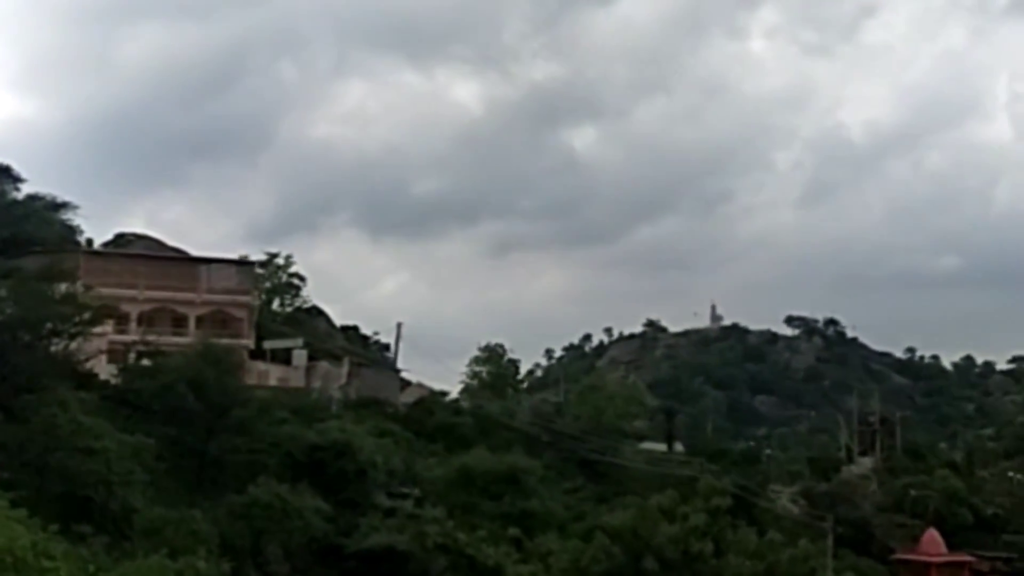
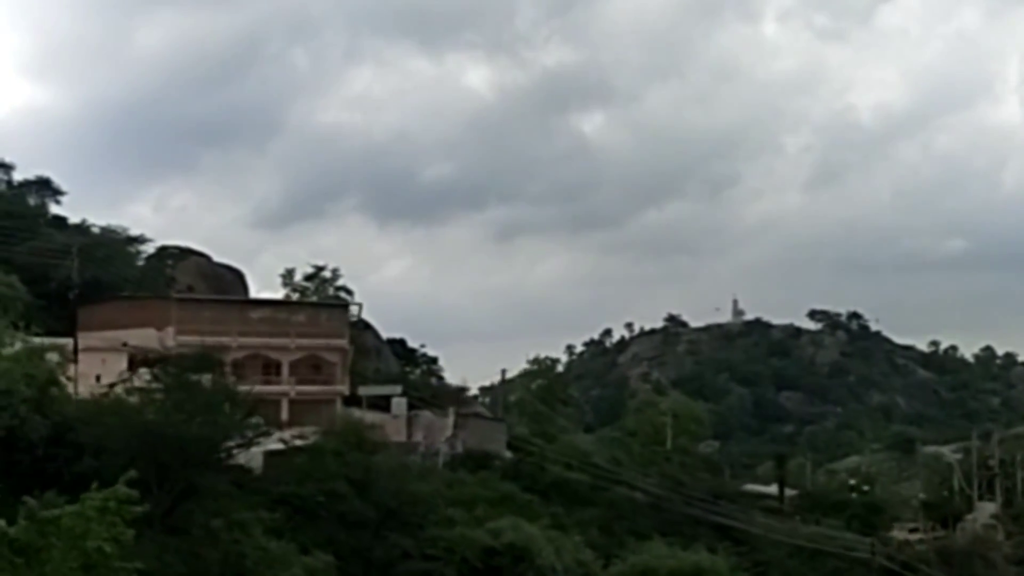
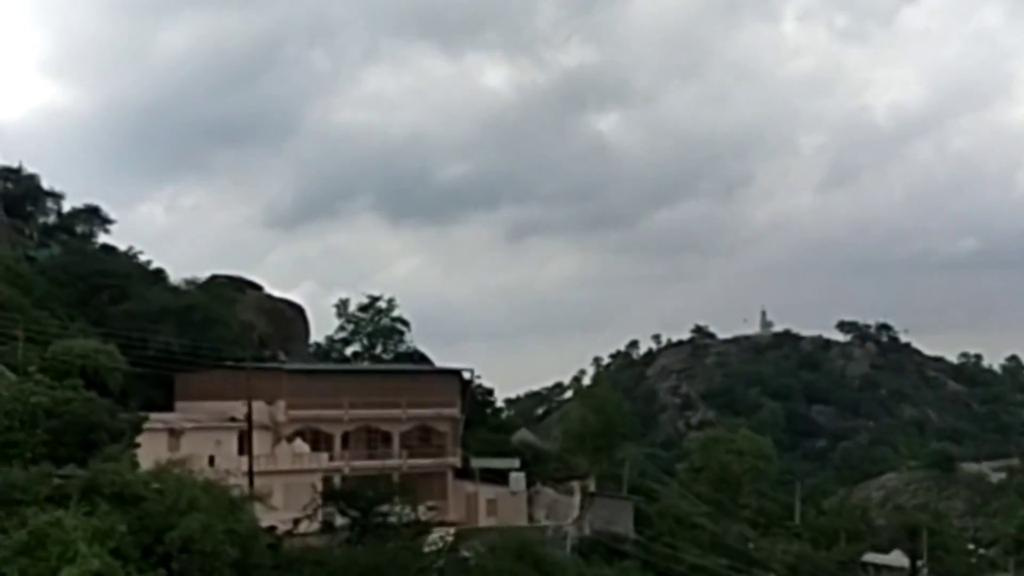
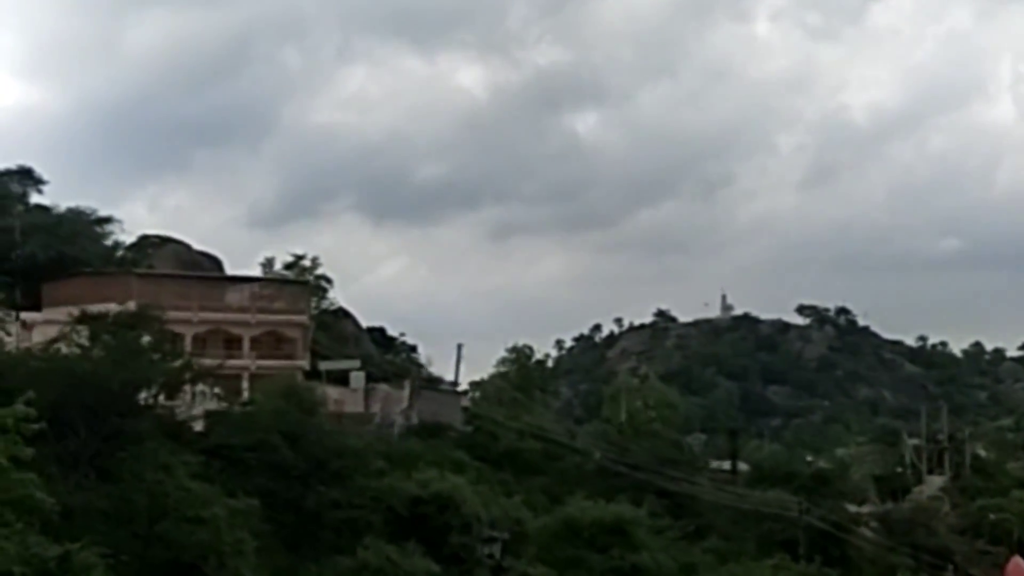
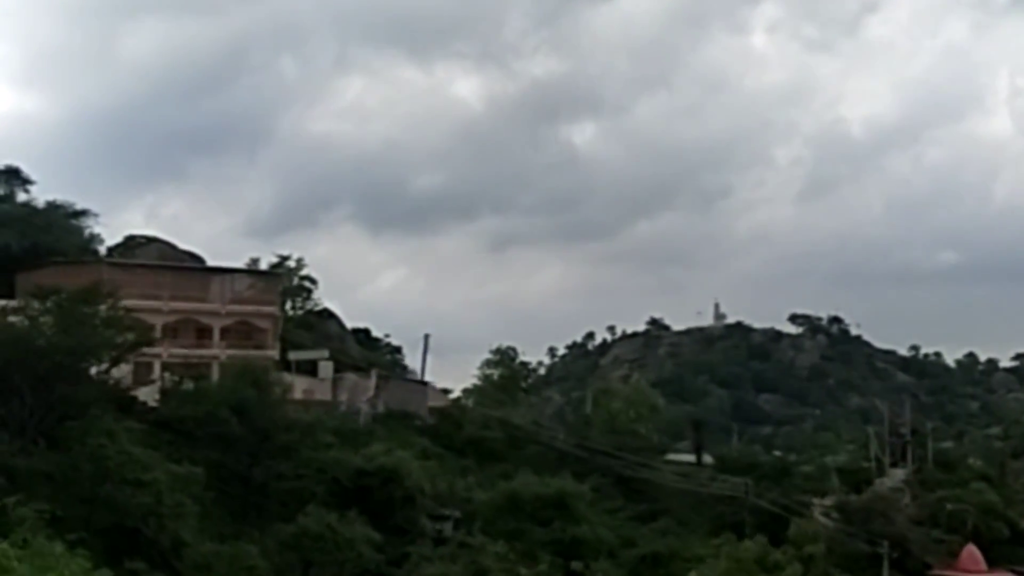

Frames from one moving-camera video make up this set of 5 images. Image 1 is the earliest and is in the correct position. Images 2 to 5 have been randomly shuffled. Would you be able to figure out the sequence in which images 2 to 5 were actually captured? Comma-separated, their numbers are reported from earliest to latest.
5, 4, 2, 3
